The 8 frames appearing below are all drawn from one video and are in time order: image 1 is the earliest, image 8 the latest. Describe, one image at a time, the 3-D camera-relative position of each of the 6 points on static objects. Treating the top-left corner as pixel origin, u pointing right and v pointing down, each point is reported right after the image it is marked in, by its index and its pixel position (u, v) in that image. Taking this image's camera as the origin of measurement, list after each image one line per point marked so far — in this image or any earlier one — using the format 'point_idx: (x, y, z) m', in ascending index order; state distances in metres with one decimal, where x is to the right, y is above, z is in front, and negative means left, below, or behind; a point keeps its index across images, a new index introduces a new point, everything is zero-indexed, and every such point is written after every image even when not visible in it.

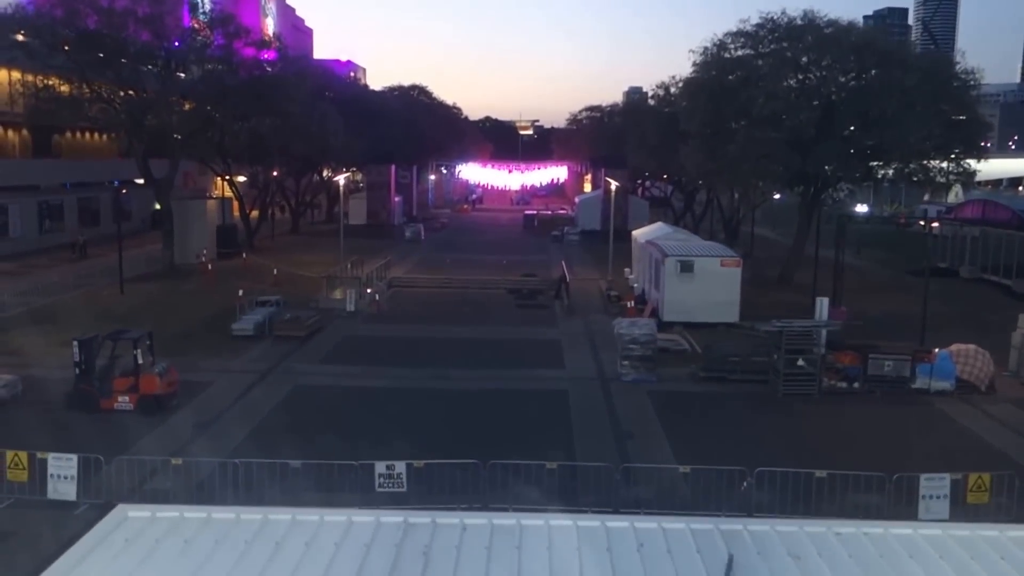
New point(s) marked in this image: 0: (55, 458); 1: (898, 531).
0: (-5.9, -2.2, +16.2) m
1: (+2.5, -1.6, +8.2) m
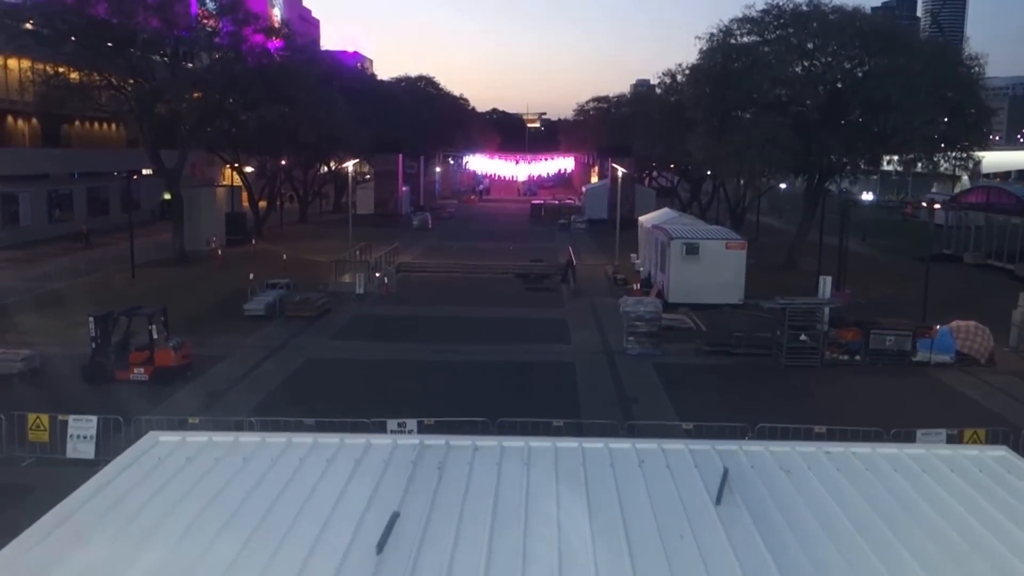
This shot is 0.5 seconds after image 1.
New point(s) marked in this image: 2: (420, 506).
0: (-5.8, -1.7, +16.7) m
1: (+2.6, -1.1, +8.6) m
2: (-0.6, -1.3, +7.4) m
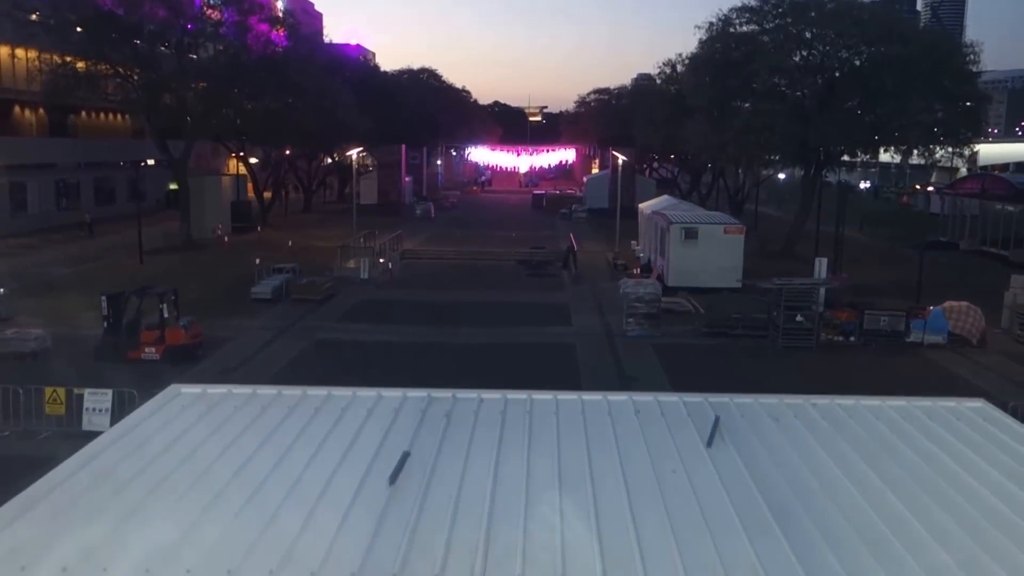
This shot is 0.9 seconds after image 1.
0: (-5.8, -1.4, +17.3) m
1: (+2.6, -0.9, +9.2) m
2: (-0.5, -1.0, +8.0) m
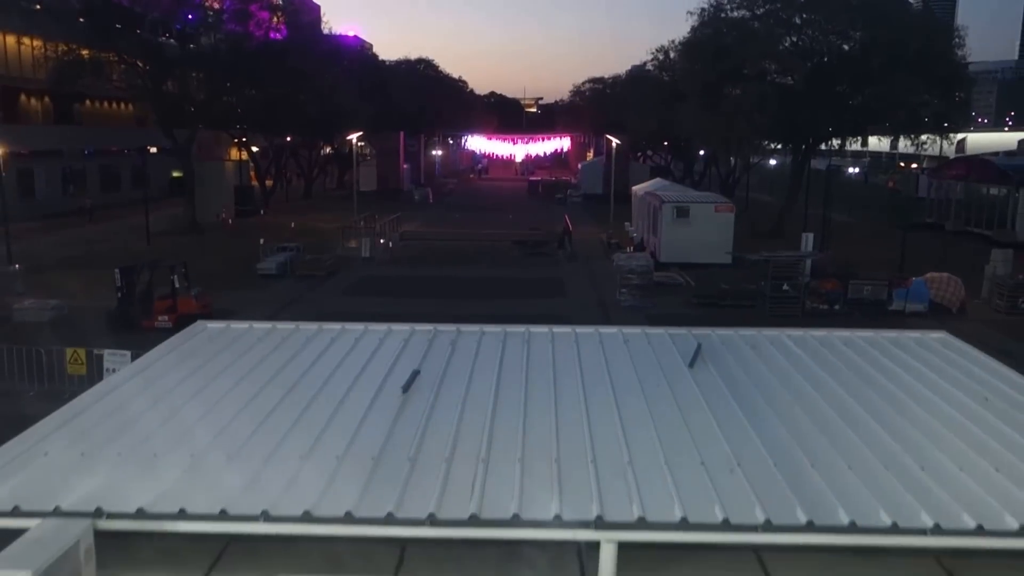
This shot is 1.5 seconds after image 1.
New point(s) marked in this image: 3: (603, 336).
0: (-5.8, -0.9, +18.2) m
1: (+2.6, -0.4, +10.2) m
2: (-0.5, -0.5, +8.9) m
3: (+0.7, -0.4, +10.1) m
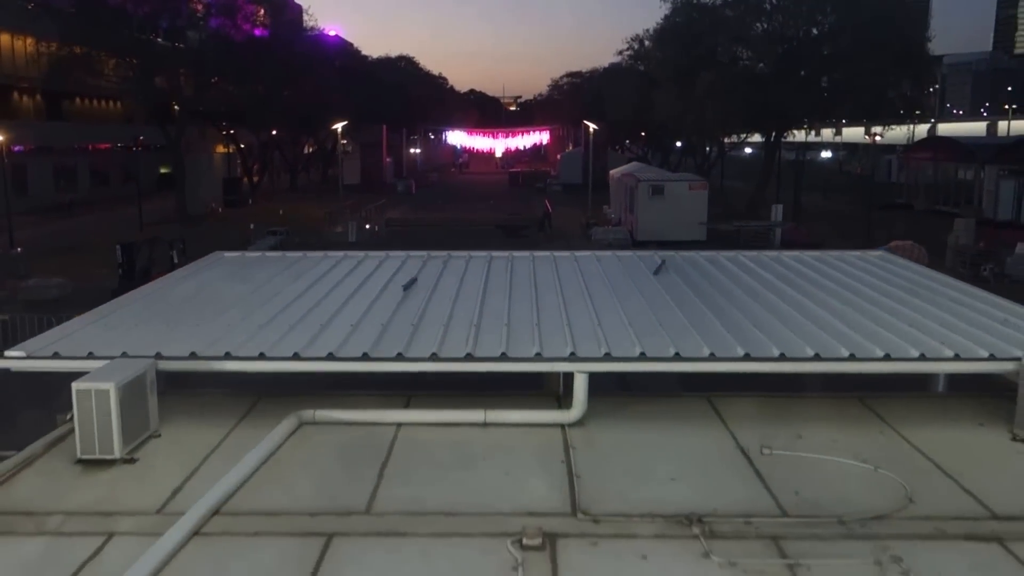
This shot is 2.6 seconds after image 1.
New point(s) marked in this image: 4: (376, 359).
0: (-6.1, -0.4, +19.2) m
1: (+2.5, +0.3, +11.3) m
2: (-0.7, +0.1, +10.0) m
3: (+0.6, +0.3, +11.1) m
4: (-0.7, -0.3, +6.0) m
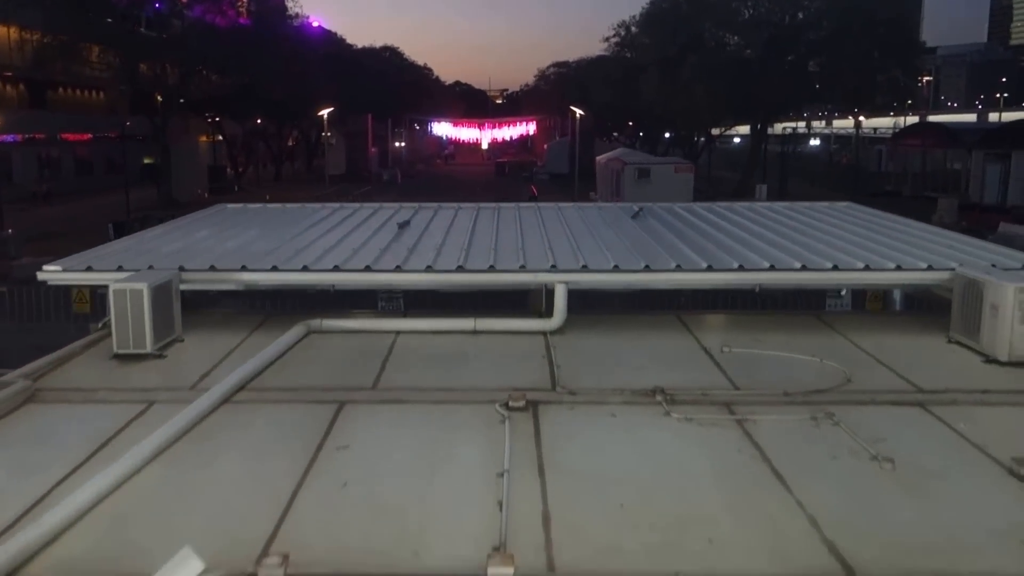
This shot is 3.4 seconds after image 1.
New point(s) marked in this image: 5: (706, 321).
0: (-6.3, 0.0, +19.8) m
1: (+2.3, +0.7, +12.0) m
2: (-0.8, +0.5, +10.7) m
3: (+0.5, +0.7, +11.8) m
4: (-0.7, +0.1, +6.6) m
5: (+1.1, -0.2, +7.2) m
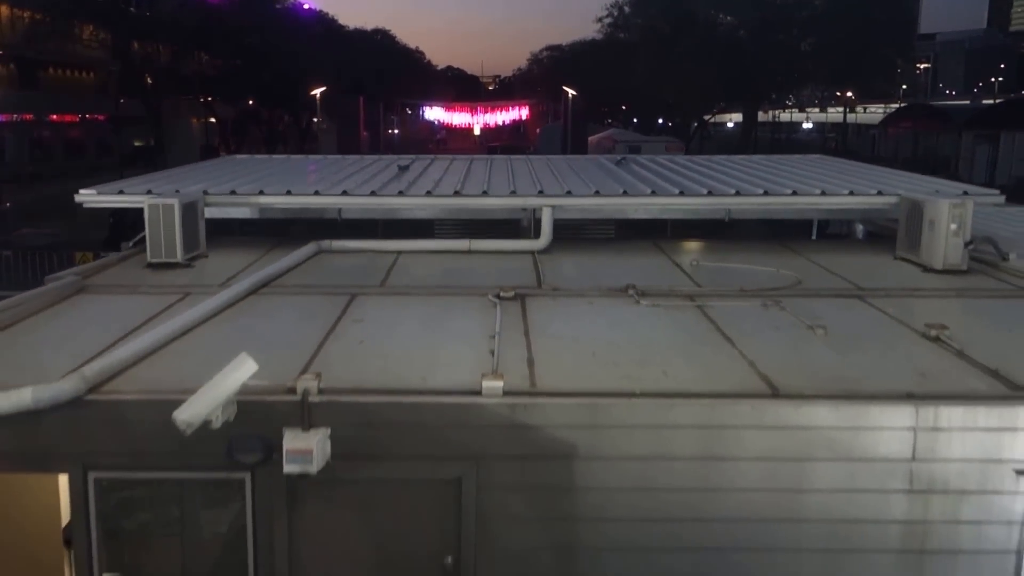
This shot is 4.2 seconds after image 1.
0: (-6.4, +0.7, +20.5) m
1: (+2.3, +1.3, +12.7) m
2: (-0.8, +1.0, +11.4) m
3: (+0.4, +1.2, +12.6) m
4: (-0.8, +0.5, +7.4) m
5: (+1.1, +0.3, +8.0) m
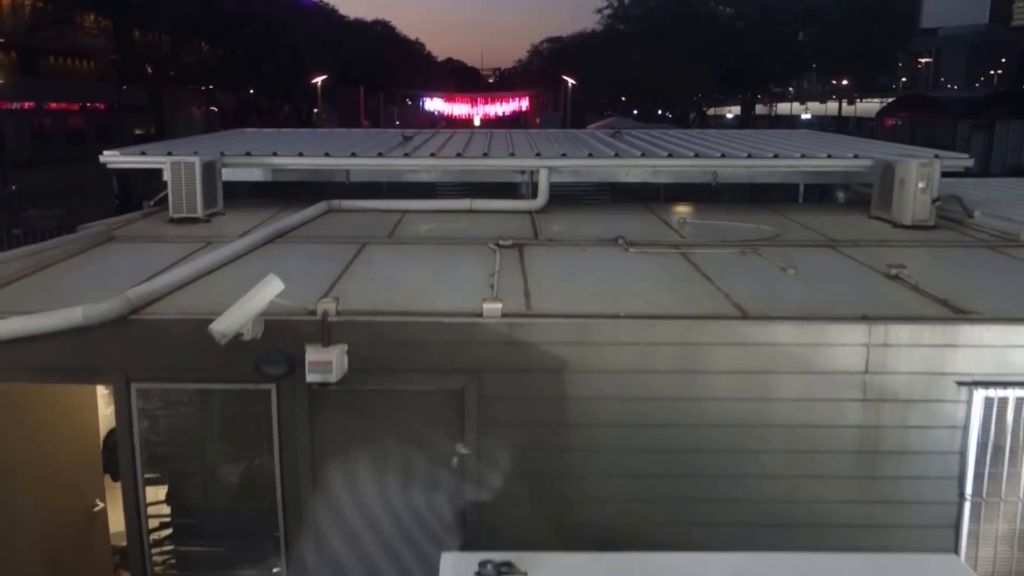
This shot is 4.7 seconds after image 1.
0: (-6.4, +1.0, +21.0) m
1: (+2.3, +1.5, +13.2) m
2: (-0.8, +1.3, +11.9) m
3: (+0.4, +1.5, +13.0) m
4: (-0.8, +0.8, +7.8) m
5: (+1.1, +0.5, +8.4) m
